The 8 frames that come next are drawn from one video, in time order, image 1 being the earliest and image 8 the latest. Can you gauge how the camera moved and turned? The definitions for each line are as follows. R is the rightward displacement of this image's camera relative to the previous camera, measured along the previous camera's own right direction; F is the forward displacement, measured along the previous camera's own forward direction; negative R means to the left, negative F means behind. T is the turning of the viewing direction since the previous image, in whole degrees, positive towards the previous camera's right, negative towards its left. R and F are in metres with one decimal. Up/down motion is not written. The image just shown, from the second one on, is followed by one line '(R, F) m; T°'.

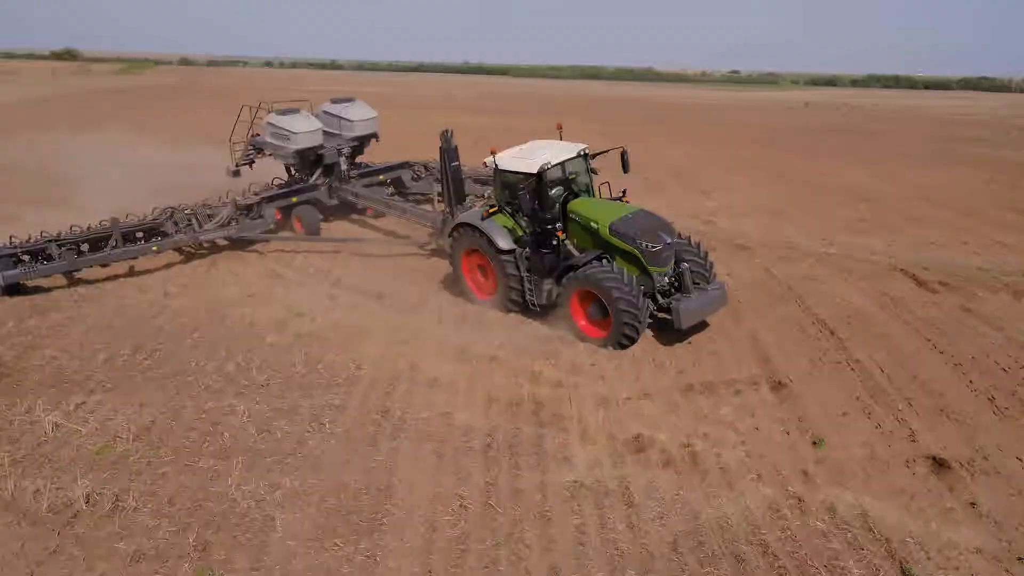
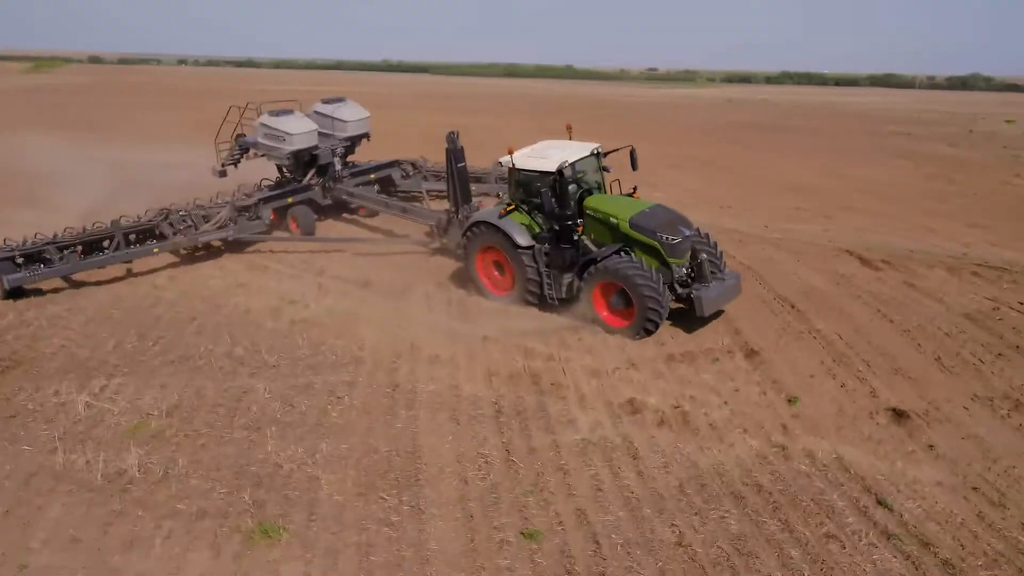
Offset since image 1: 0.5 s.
(-0.5, -0.6) m; +4°
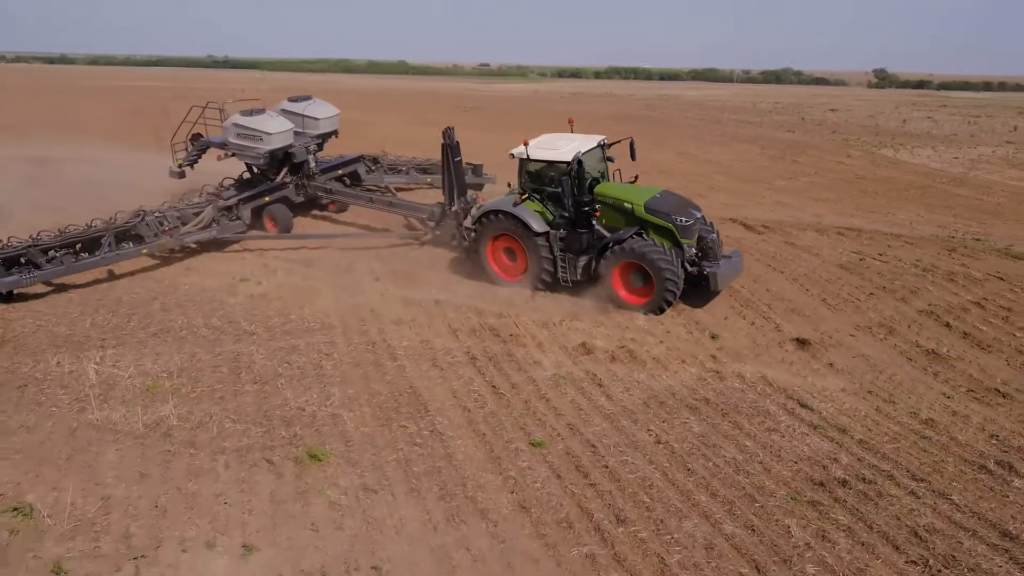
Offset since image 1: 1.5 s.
(-1.0, -0.9) m; +9°
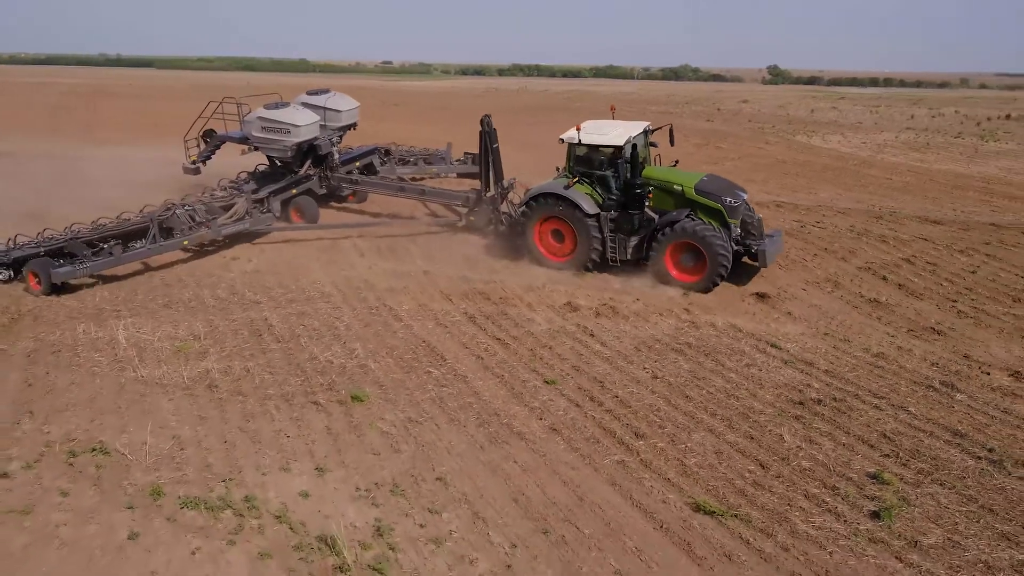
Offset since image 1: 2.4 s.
(-0.7, -0.7) m; +5°
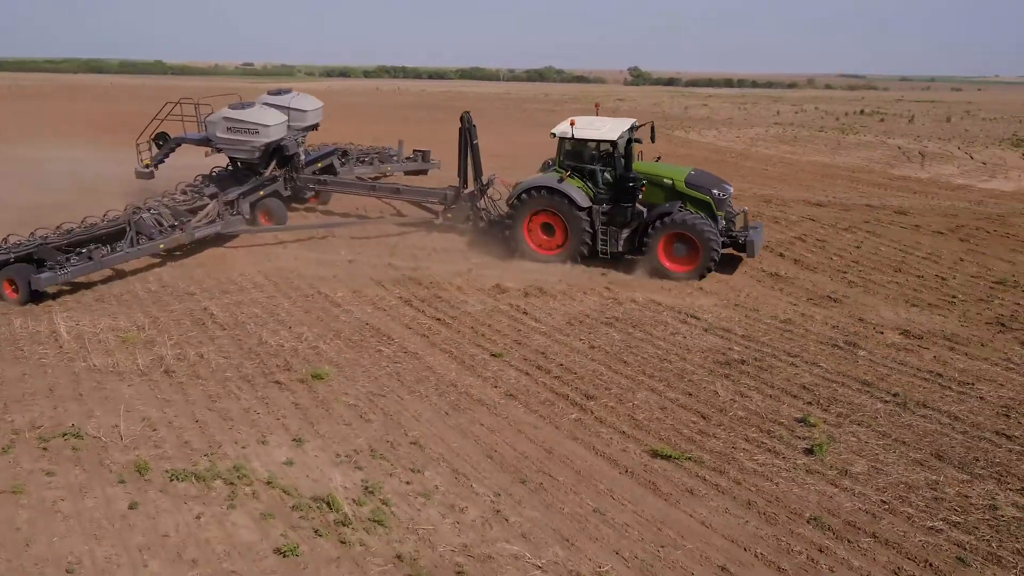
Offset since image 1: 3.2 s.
(-0.5, -0.4) m; +7°
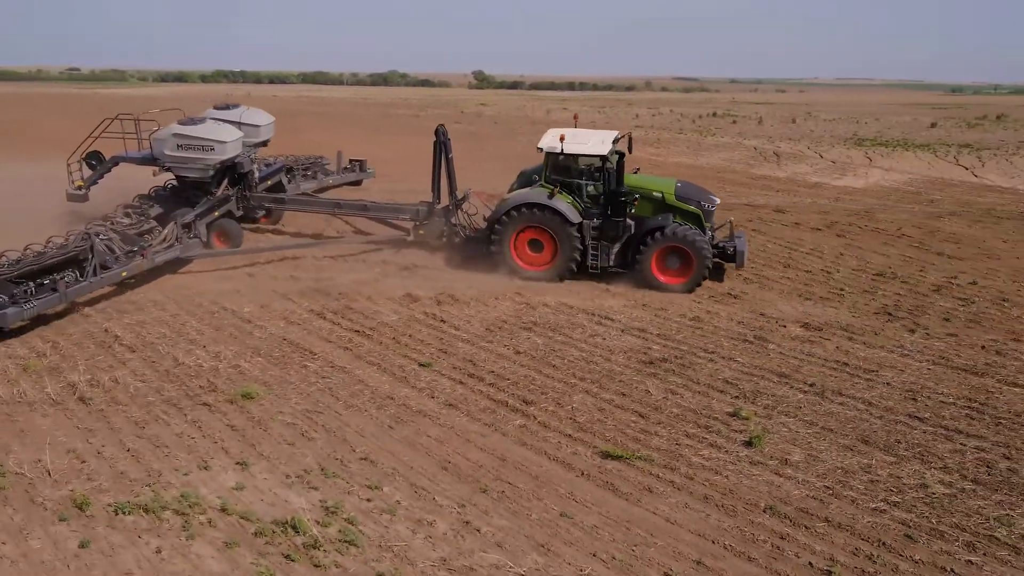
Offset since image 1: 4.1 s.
(-0.5, 0.0) m; +9°
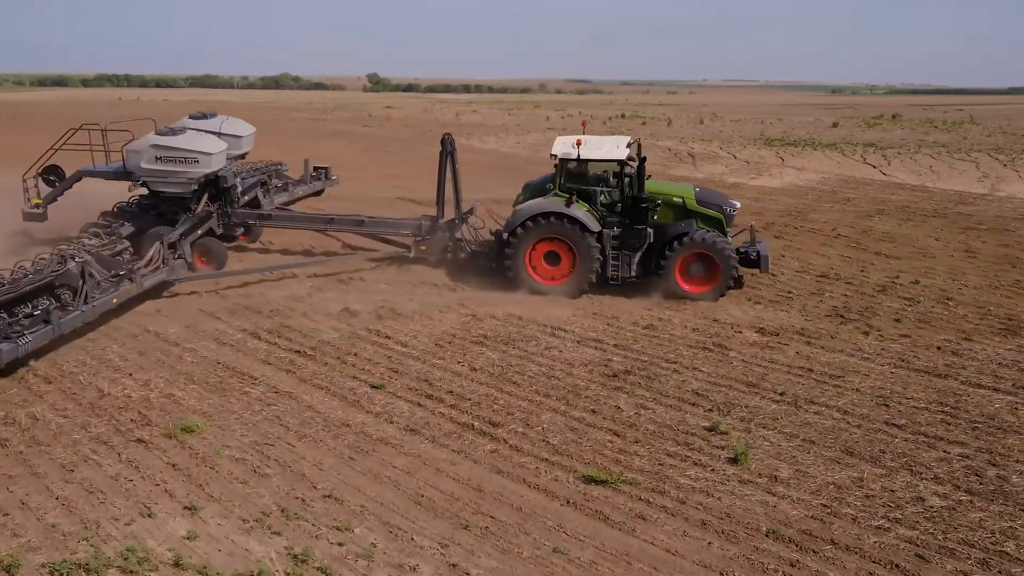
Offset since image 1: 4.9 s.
(-0.4, +0.4) m; +6°
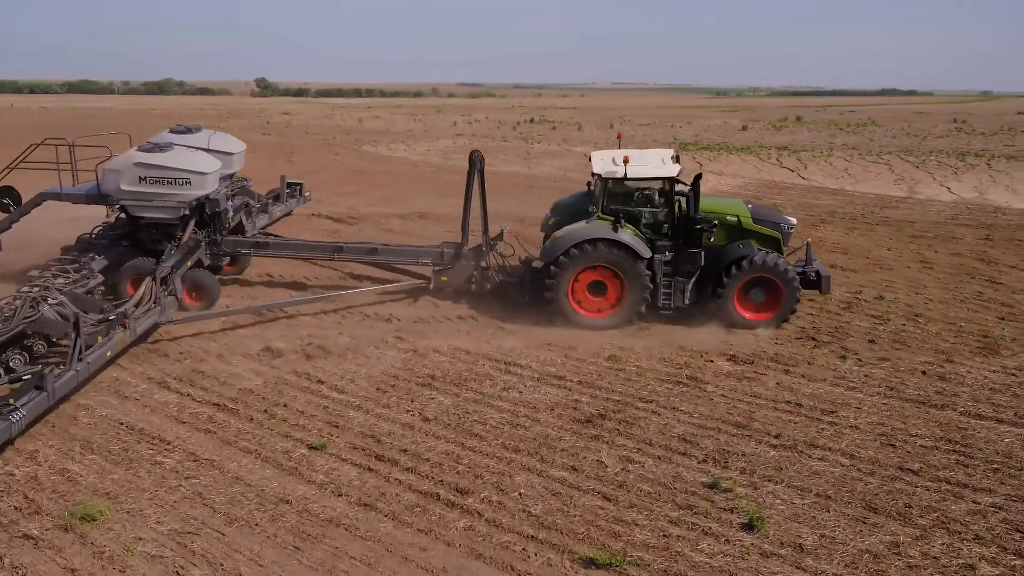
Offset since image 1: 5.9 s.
(-0.4, +0.9) m; +6°
